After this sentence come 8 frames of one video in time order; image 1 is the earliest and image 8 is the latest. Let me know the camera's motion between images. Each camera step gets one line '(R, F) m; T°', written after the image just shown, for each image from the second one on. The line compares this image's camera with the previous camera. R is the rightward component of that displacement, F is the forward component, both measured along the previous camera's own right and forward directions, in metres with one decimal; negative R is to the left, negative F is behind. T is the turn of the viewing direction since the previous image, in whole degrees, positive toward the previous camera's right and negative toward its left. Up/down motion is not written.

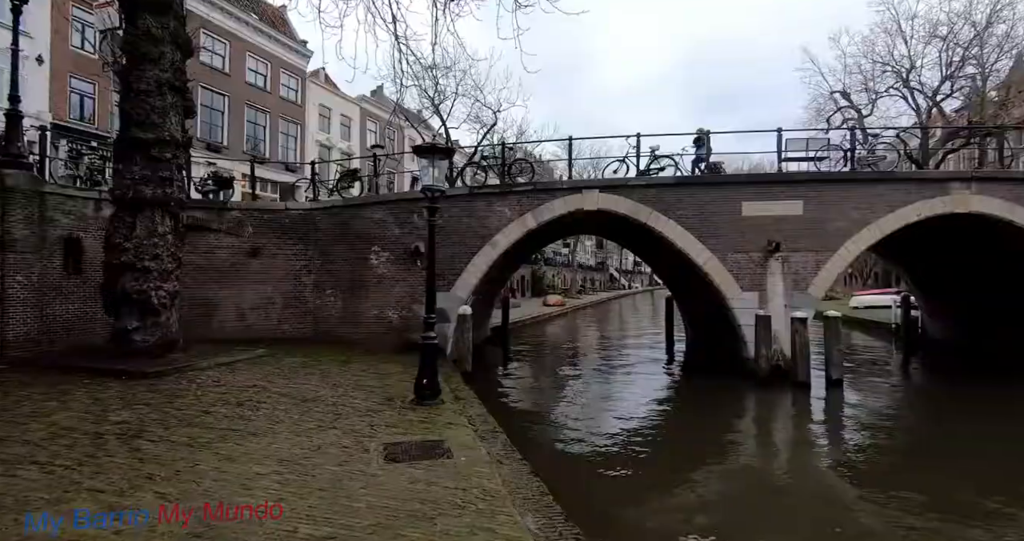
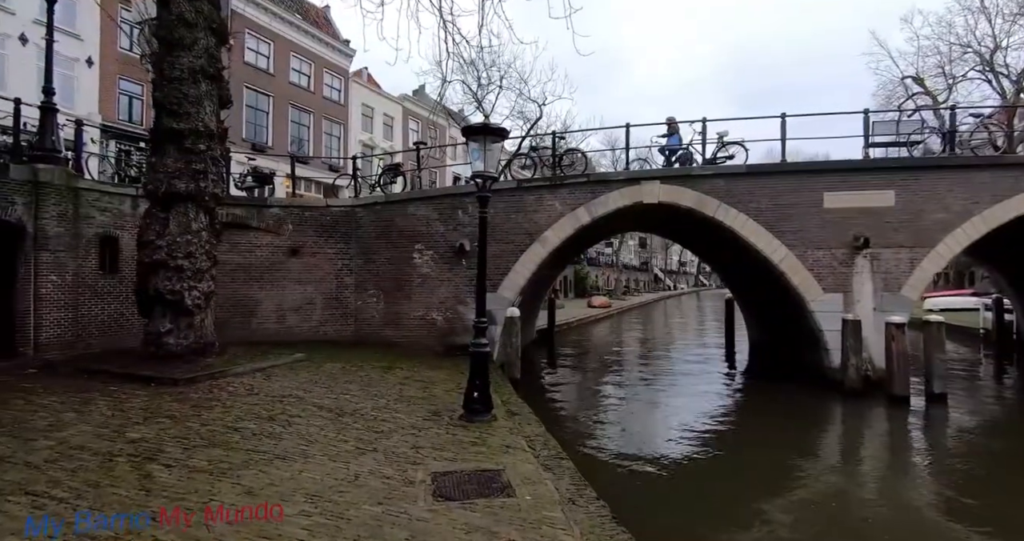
(-0.3, +1.0) m; -4°
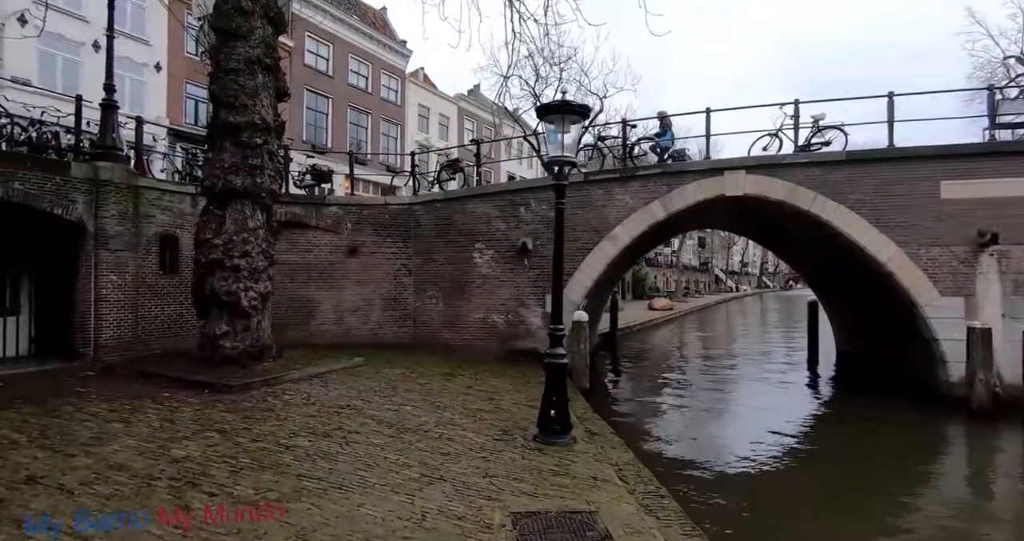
(-0.3, +0.9) m; -5°
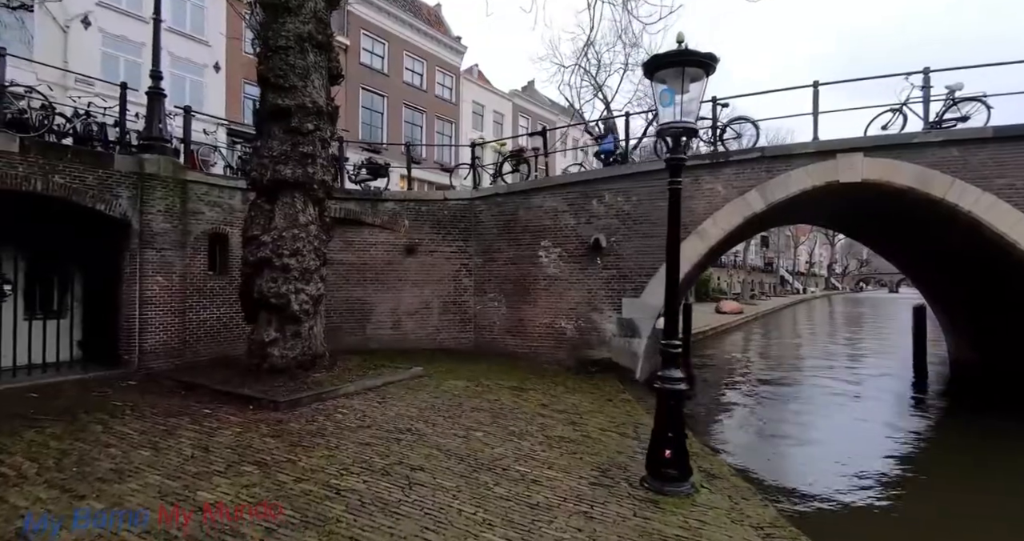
(-0.5, +1.2) m; -5°
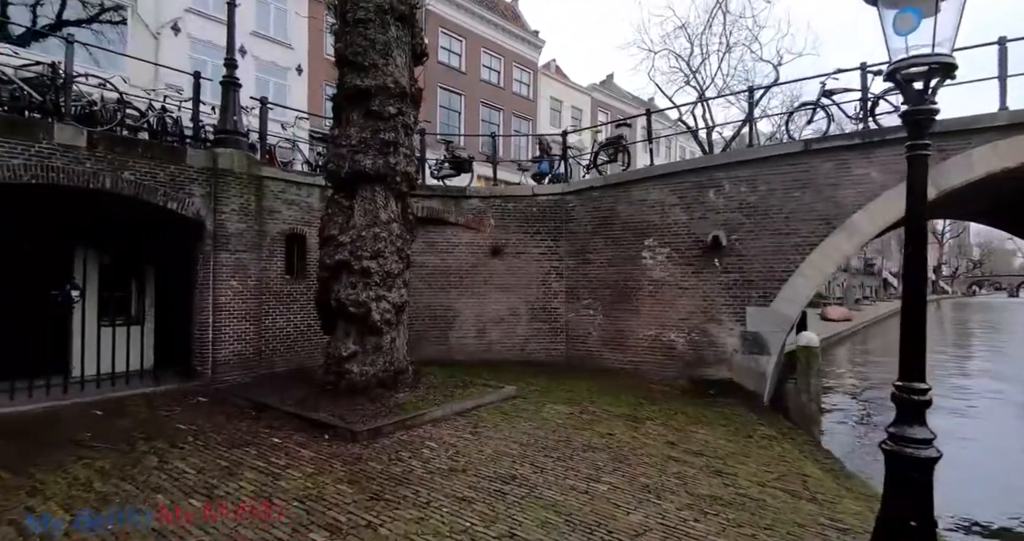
(-0.5, +1.3) m; -8°
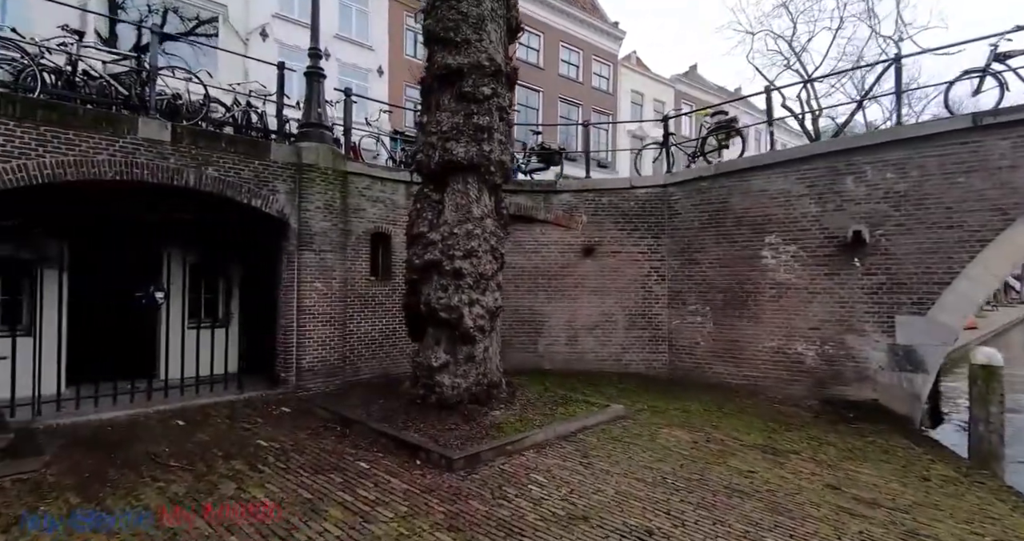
(-0.5, +0.9) m; -7°
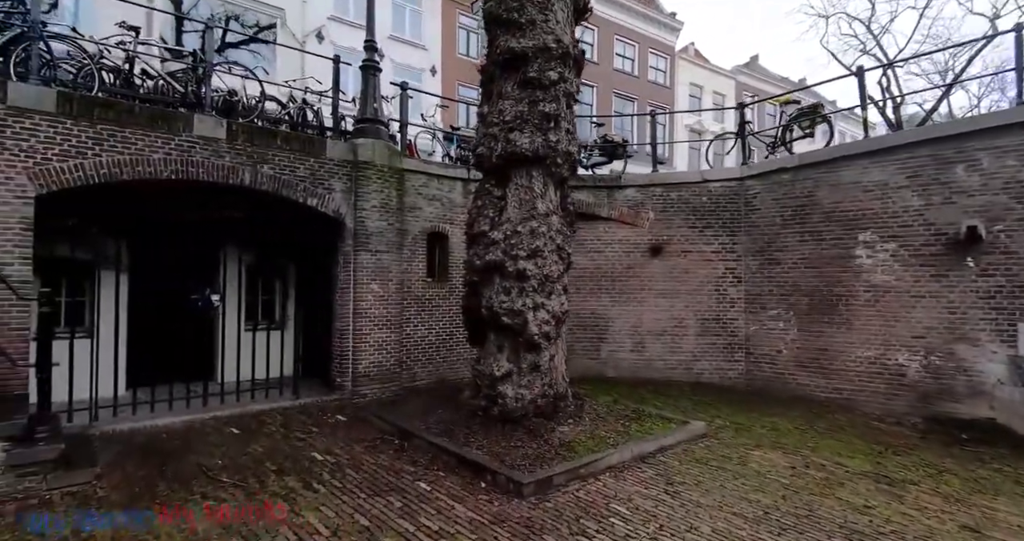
(-0.2, +0.5) m; -5°
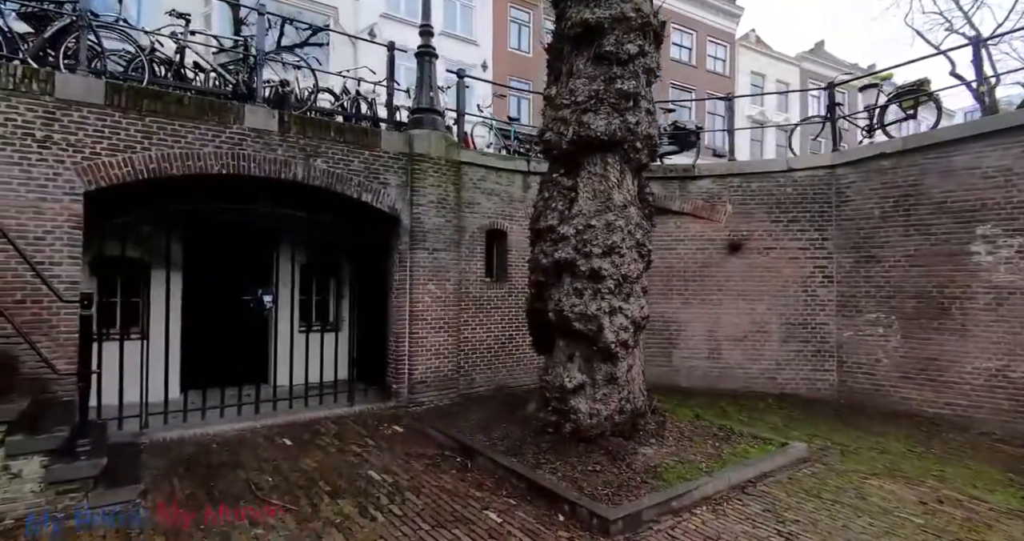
(-0.2, +0.6) m; -5°
